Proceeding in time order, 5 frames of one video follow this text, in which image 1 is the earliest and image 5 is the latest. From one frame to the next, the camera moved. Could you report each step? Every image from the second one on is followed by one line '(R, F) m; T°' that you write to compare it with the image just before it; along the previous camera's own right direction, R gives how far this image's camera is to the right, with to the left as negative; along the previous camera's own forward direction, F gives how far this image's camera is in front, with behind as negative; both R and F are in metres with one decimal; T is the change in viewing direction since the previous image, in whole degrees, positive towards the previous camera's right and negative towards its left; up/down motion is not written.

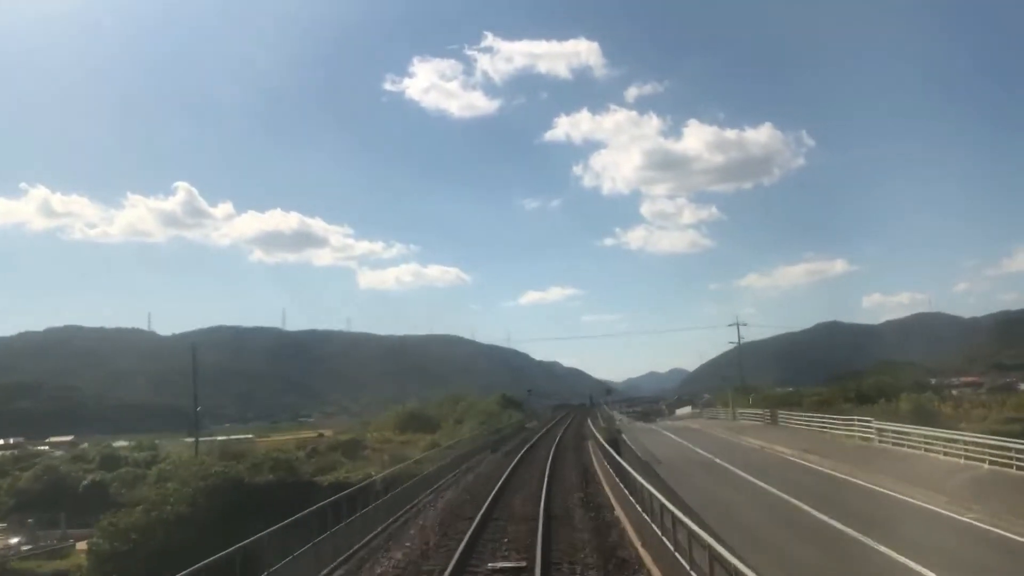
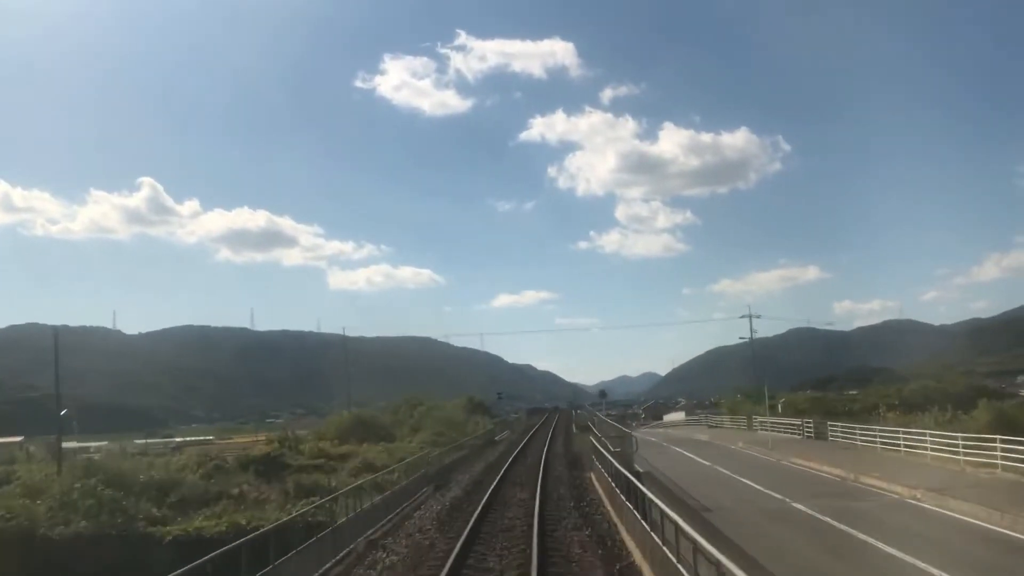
(+0.1, +2.7) m; +2°
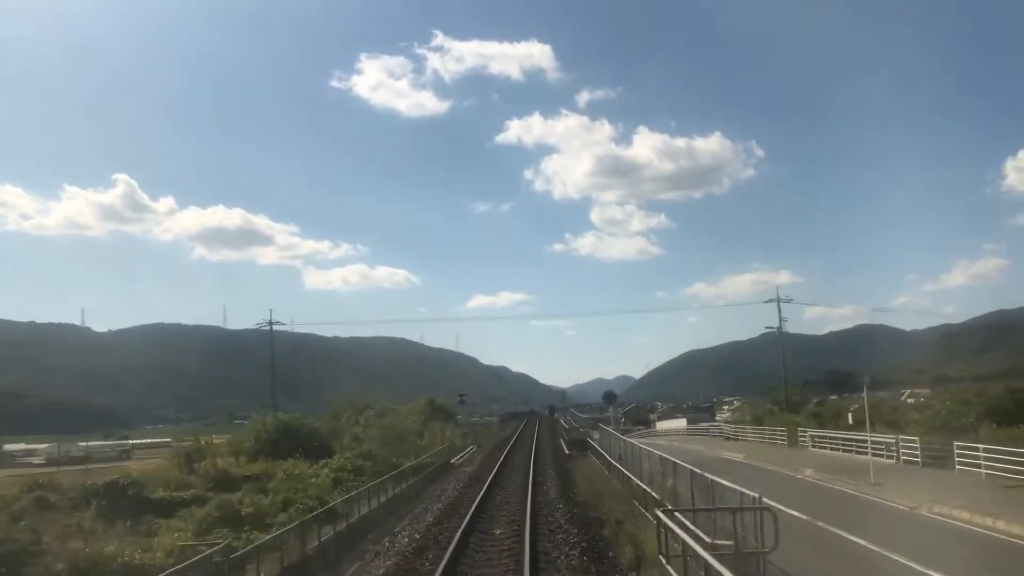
(0.0, +2.7) m; +2°
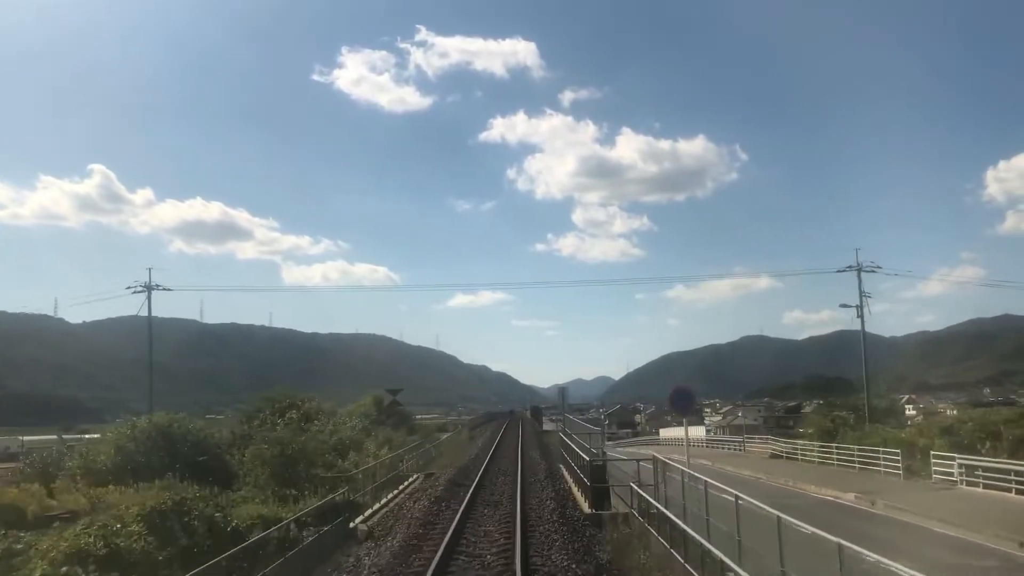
(-0.1, +2.1) m; +1°
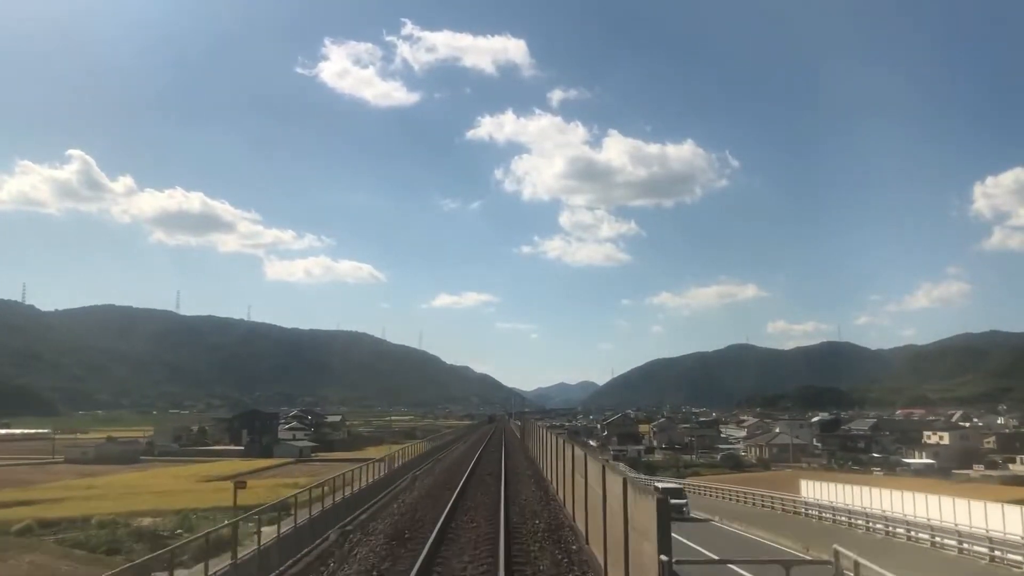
(-0.1, +7.4) m; +1°
